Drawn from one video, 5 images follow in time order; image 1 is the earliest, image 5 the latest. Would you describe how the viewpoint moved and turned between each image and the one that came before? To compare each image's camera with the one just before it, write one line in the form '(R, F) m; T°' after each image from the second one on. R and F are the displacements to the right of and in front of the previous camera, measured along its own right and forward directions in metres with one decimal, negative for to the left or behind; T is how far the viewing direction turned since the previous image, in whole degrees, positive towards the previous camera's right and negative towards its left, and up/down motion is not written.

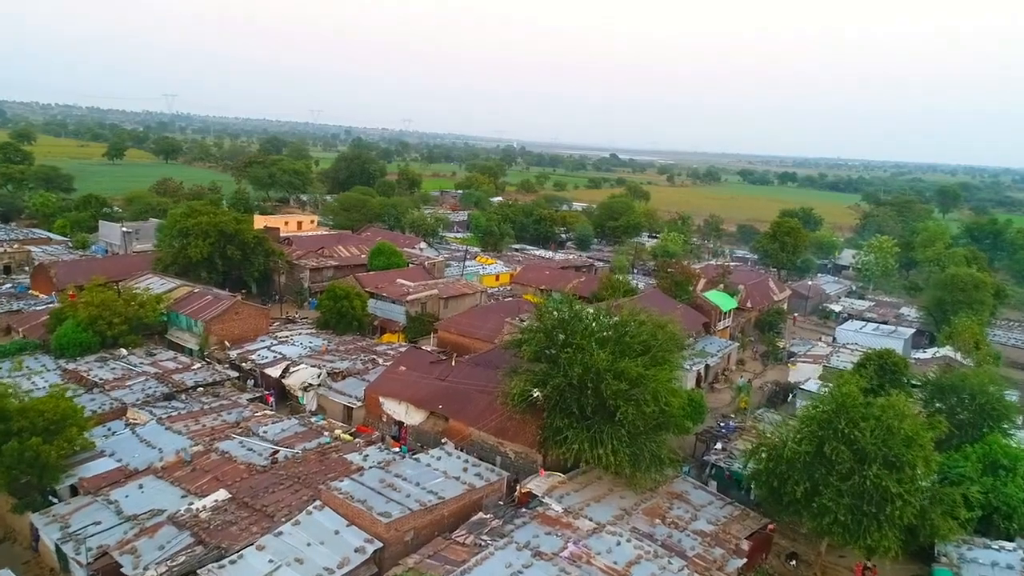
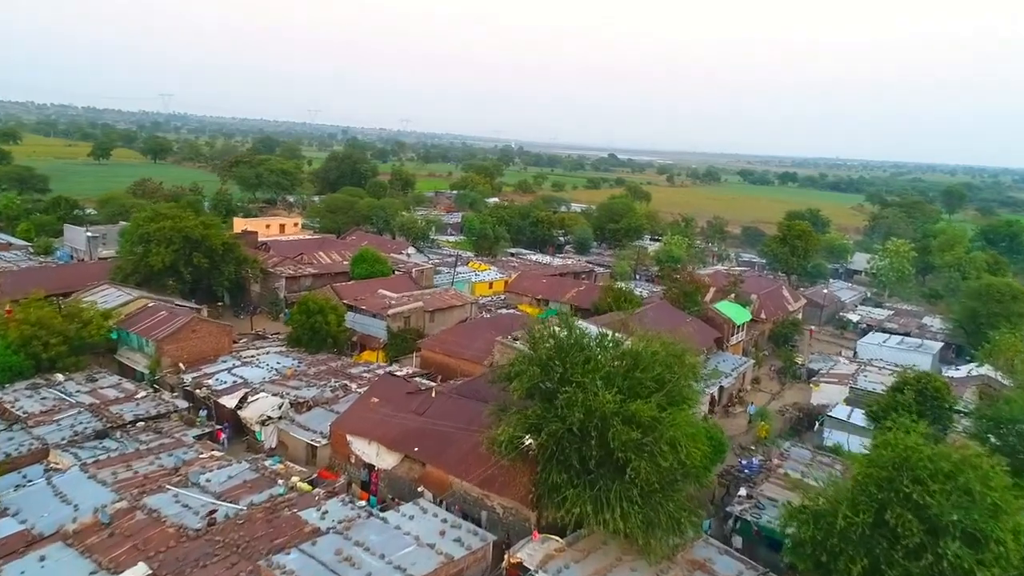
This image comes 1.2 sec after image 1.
(+0.2, +2.2) m; 0°
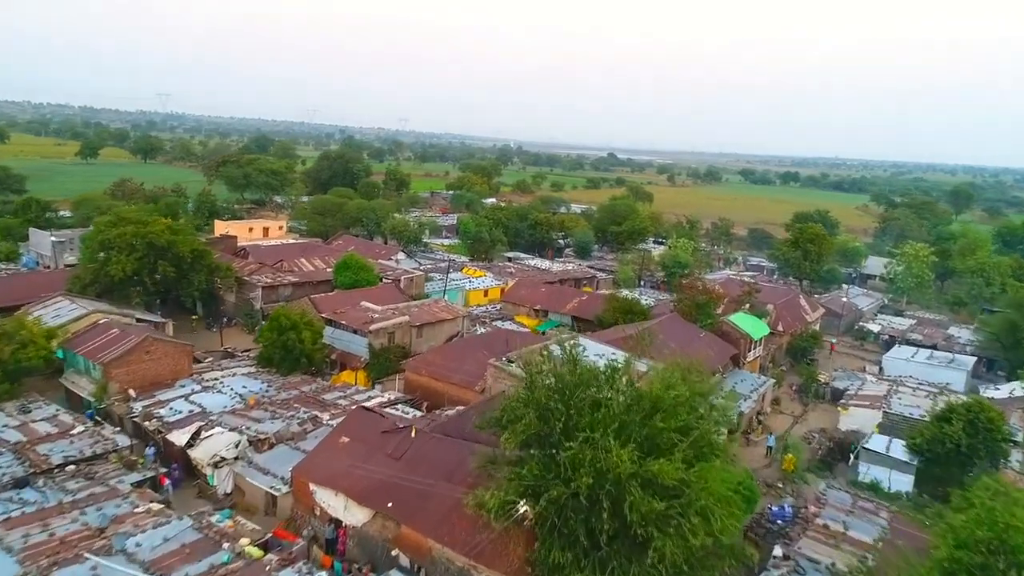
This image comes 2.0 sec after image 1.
(+0.1, +2.1) m; 0°
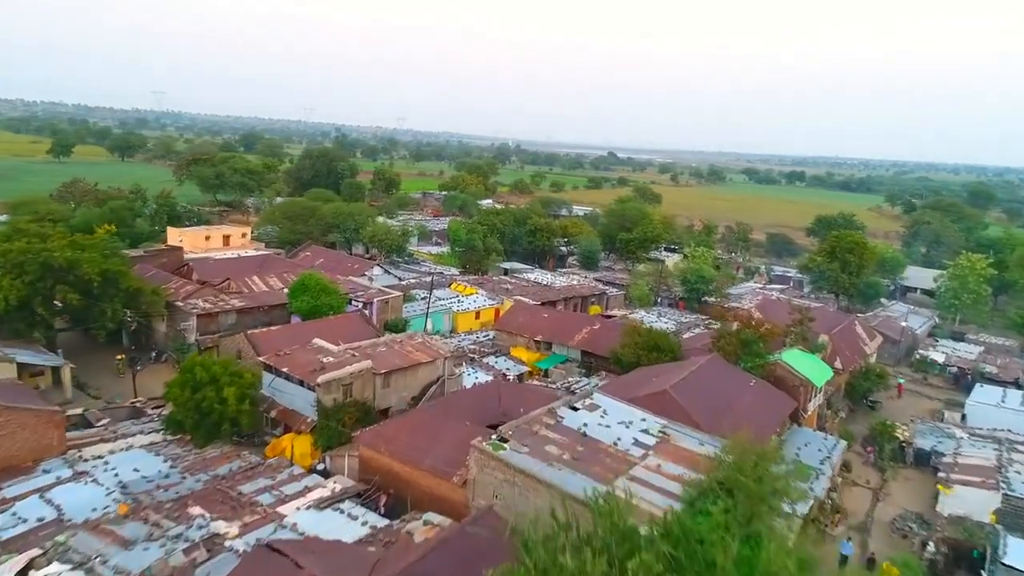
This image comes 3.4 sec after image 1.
(+0.1, +4.6) m; 0°
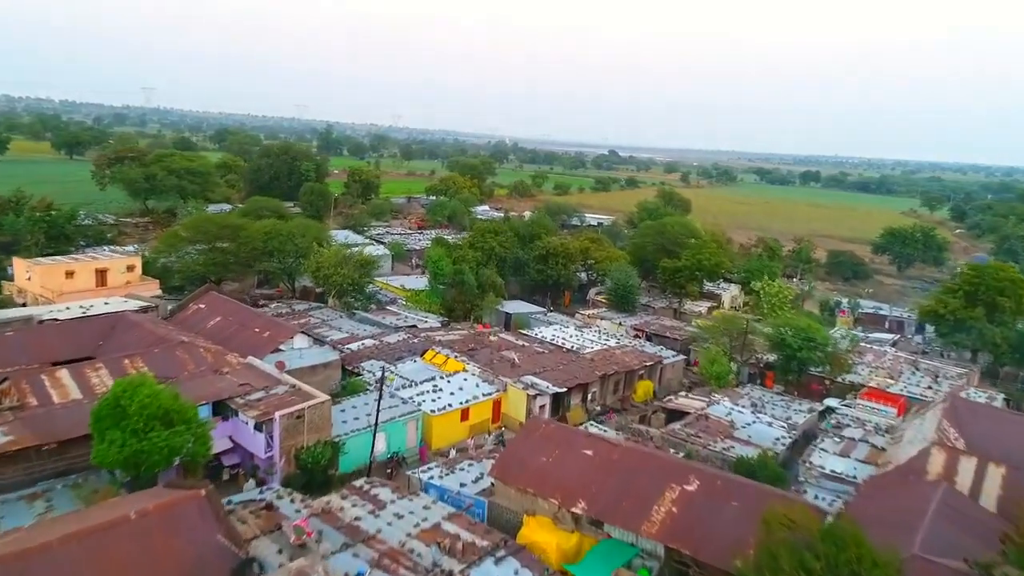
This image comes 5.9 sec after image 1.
(-0.3, +9.8) m; 0°
